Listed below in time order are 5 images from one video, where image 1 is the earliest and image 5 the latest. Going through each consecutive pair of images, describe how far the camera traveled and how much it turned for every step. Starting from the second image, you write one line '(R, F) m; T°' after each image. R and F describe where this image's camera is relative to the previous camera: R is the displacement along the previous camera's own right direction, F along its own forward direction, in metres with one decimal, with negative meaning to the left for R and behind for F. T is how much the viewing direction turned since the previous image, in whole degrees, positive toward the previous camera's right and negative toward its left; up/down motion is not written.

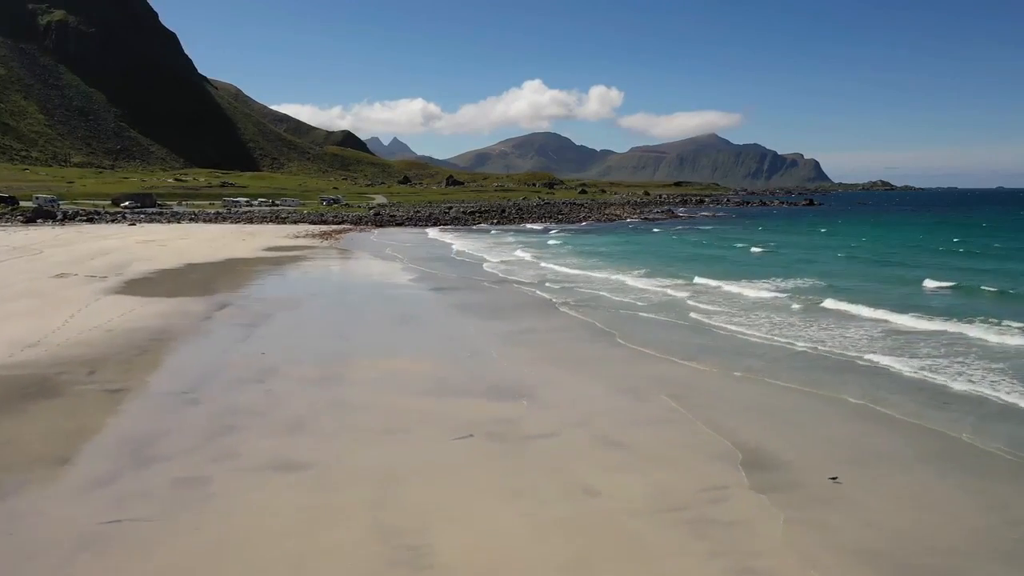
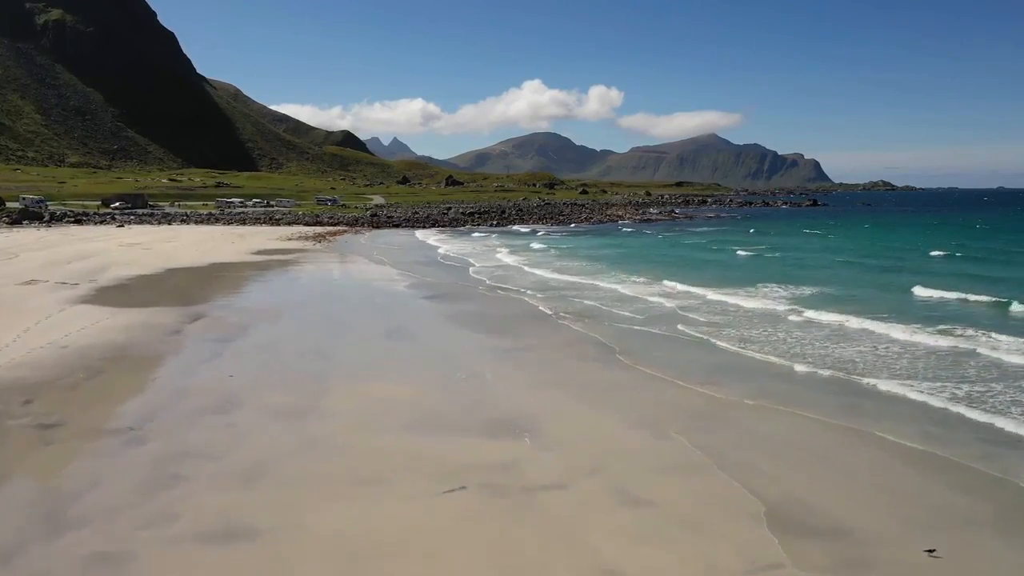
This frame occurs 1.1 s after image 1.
(0.0, +1.8) m; 0°
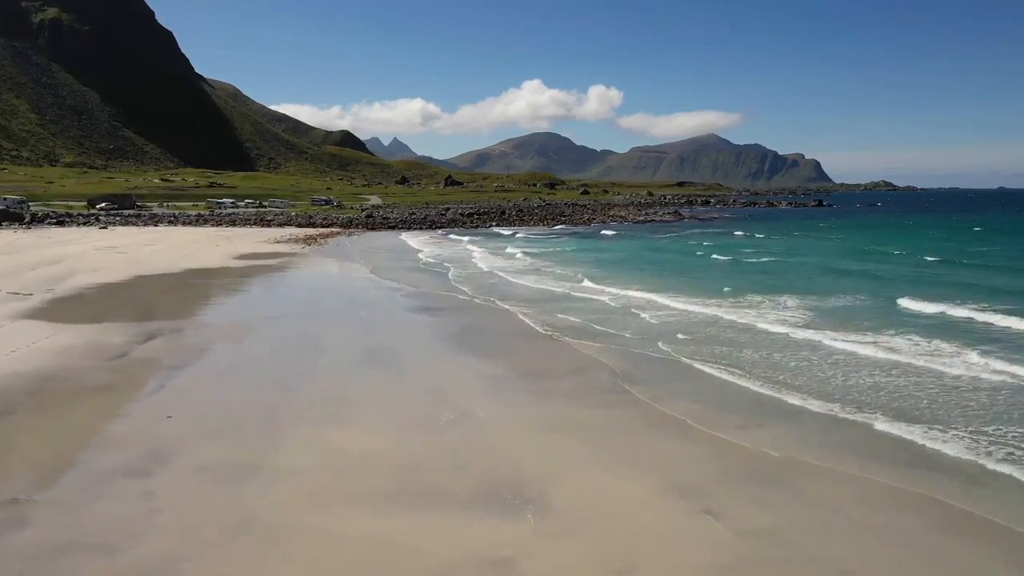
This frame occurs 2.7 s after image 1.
(0.0, +2.5) m; 0°
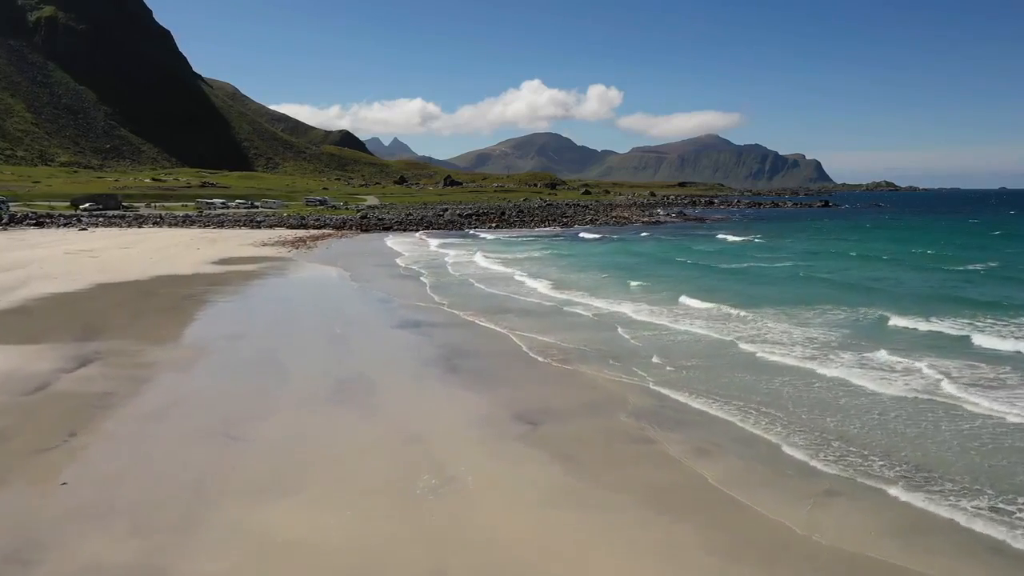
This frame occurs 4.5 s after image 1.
(0.0, +2.7) m; 0°
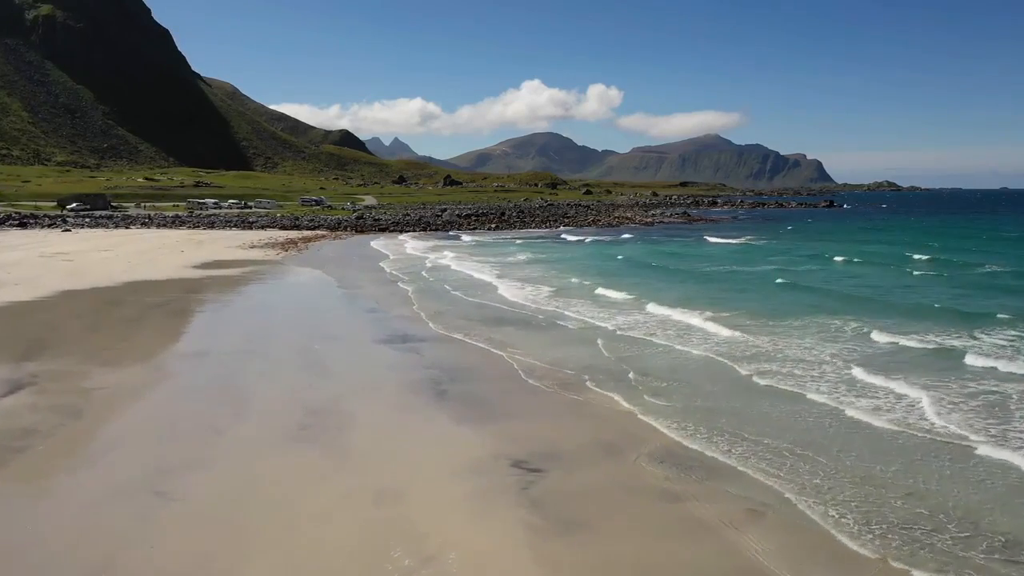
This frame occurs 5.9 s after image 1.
(0.0, +2.1) m; 0°
